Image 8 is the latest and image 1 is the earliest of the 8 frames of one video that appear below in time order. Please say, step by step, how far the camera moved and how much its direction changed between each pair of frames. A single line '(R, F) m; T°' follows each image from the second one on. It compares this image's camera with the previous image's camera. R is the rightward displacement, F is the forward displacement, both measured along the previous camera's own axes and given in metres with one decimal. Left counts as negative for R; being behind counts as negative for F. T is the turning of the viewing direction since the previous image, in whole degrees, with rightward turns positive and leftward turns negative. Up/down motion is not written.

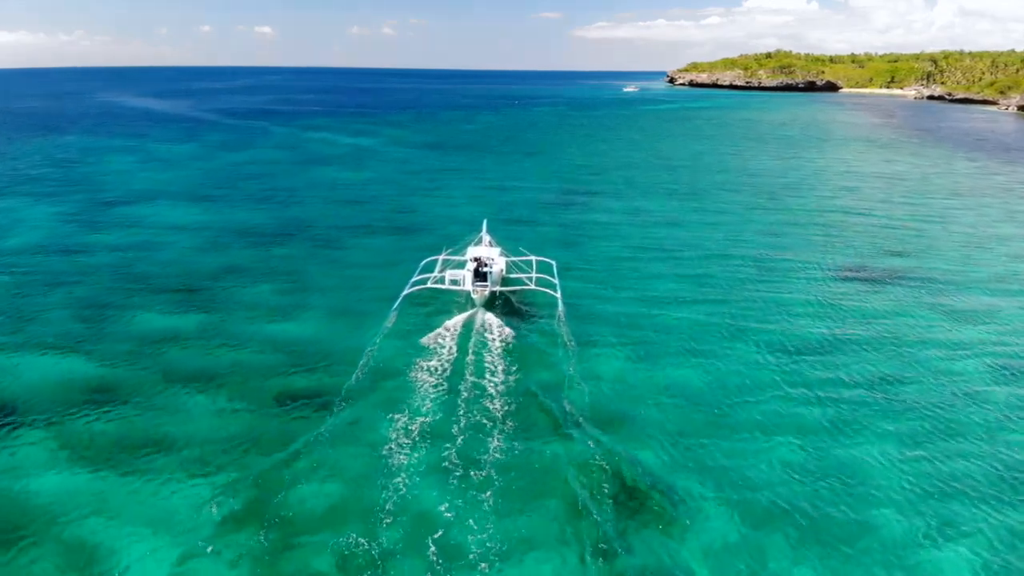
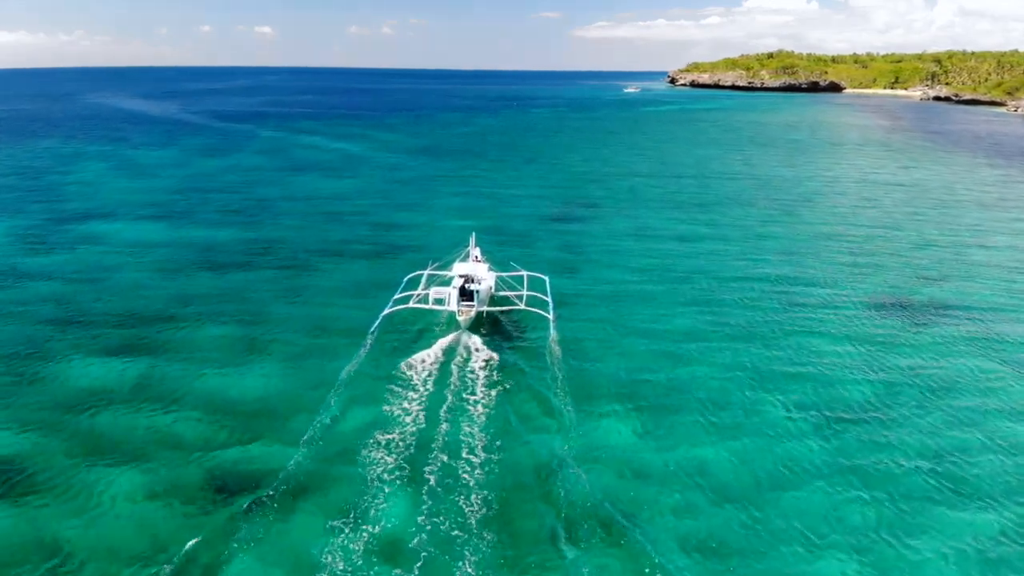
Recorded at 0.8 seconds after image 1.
(+0.4, +4.7) m; 0°
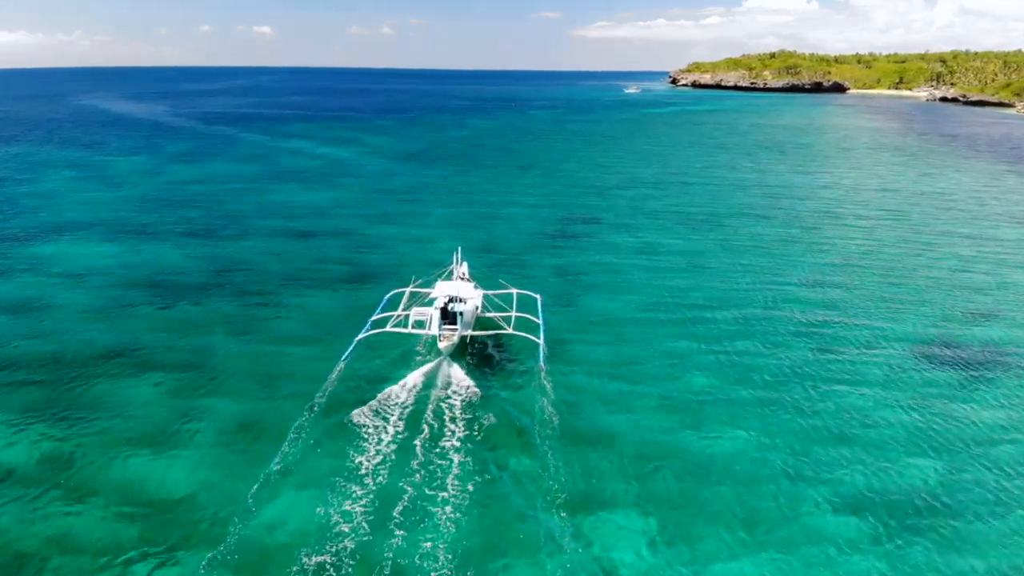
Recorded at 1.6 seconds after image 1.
(+0.4, +5.2) m; 0°
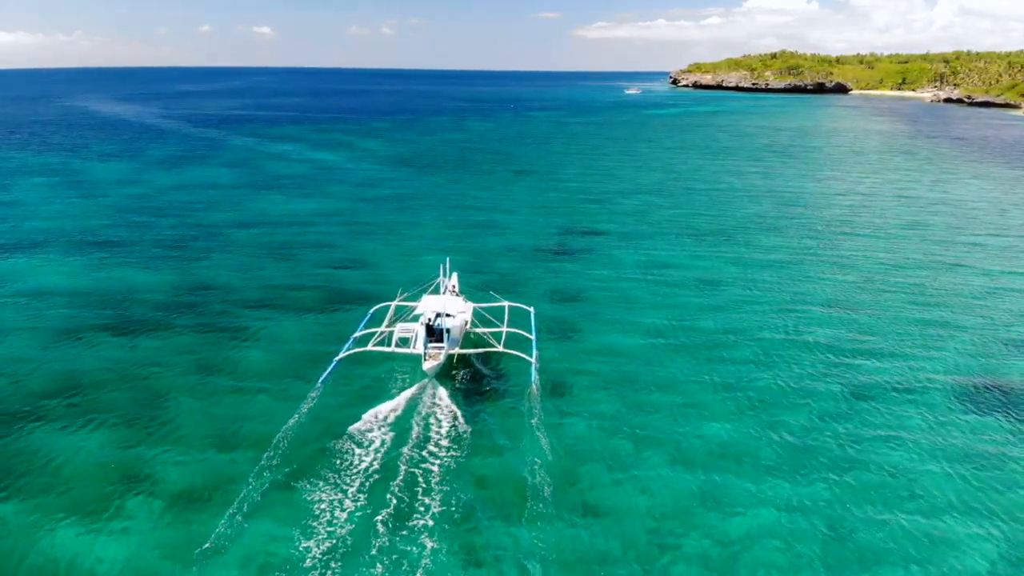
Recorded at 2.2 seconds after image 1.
(+0.3, +3.5) m; 0°
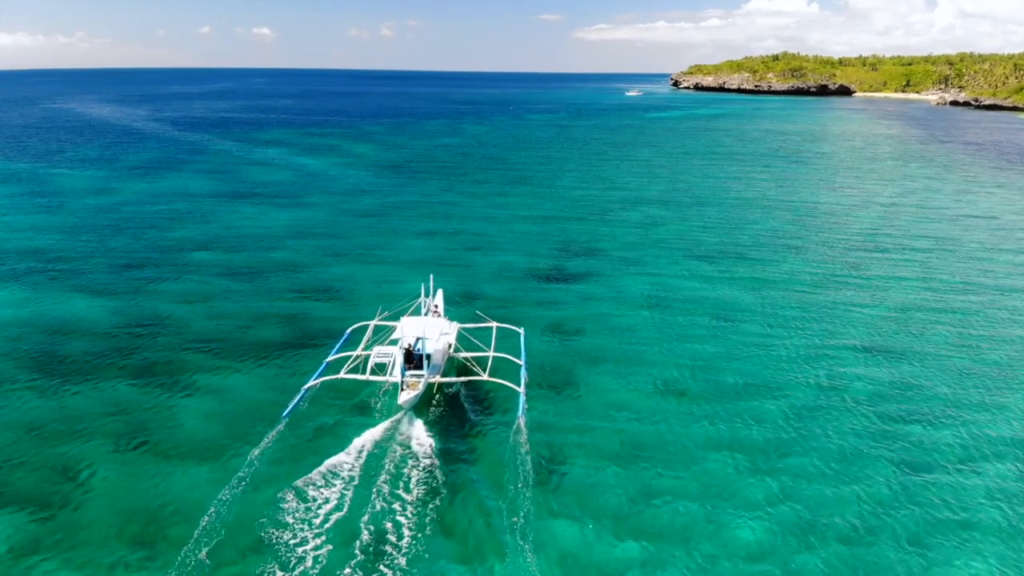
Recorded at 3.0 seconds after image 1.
(+0.3, +4.8) m; 0°
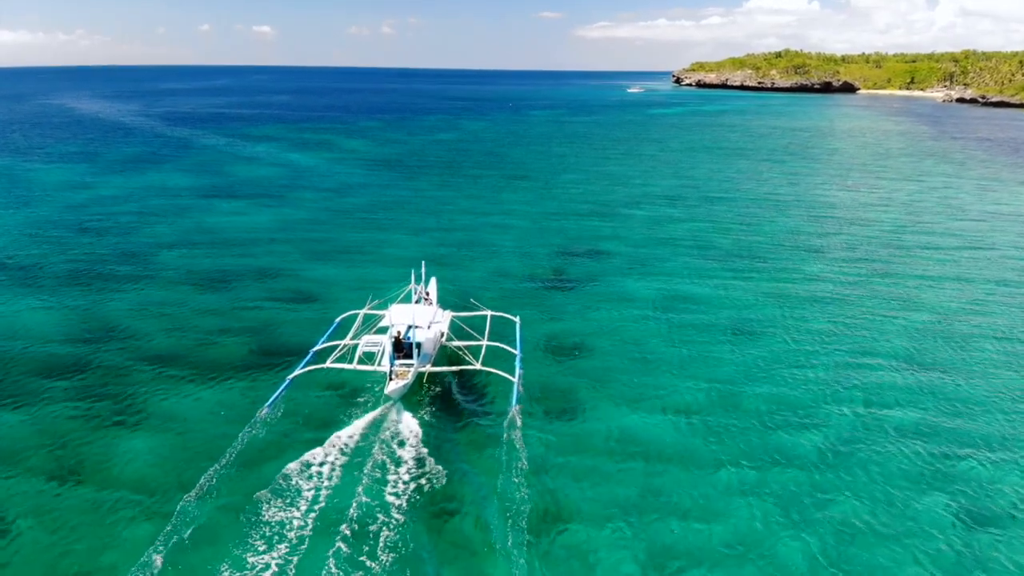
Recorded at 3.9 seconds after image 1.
(+0.2, +3.6) m; 0°
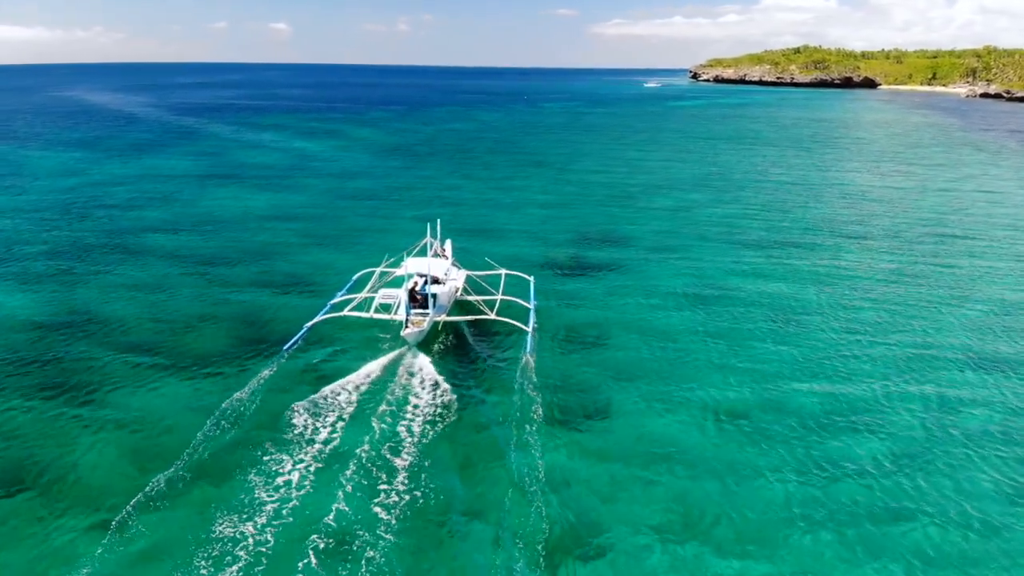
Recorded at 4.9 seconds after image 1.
(0.0, +3.2) m; -1°
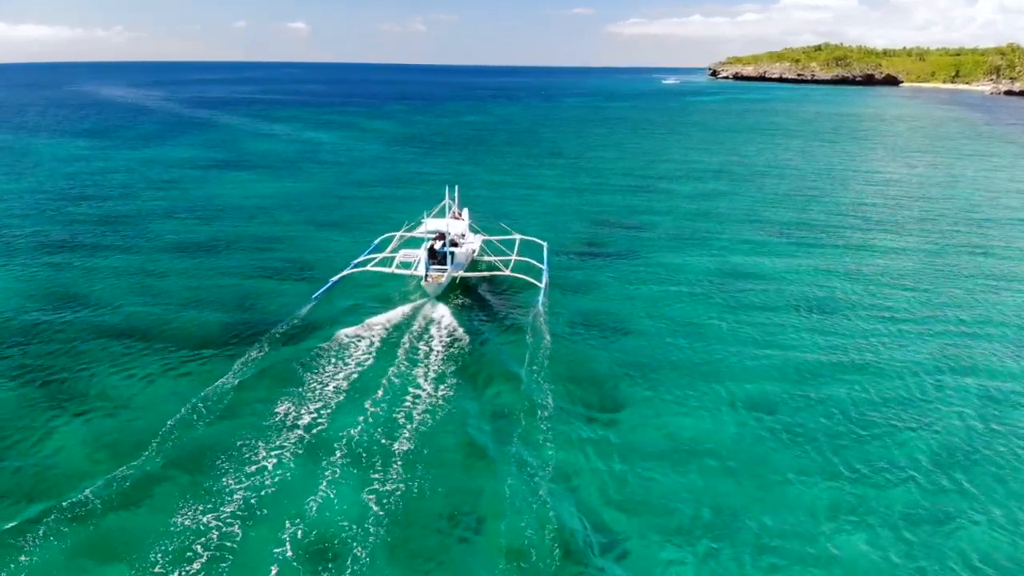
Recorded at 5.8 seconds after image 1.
(+0.1, +1.7) m; -1°
